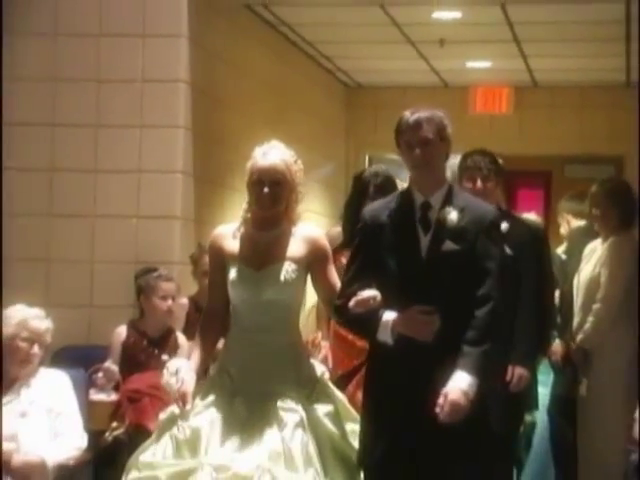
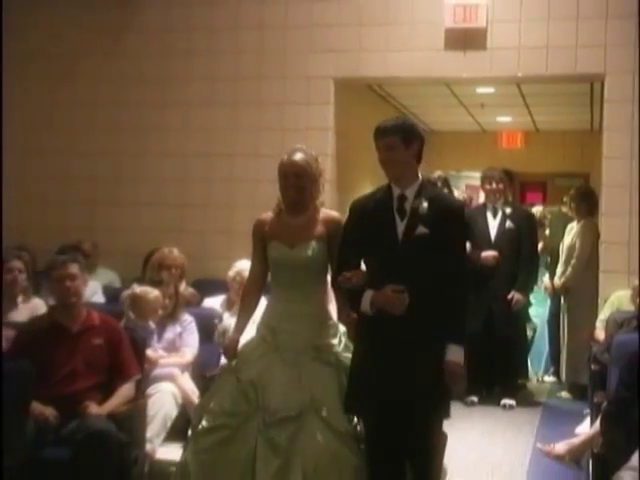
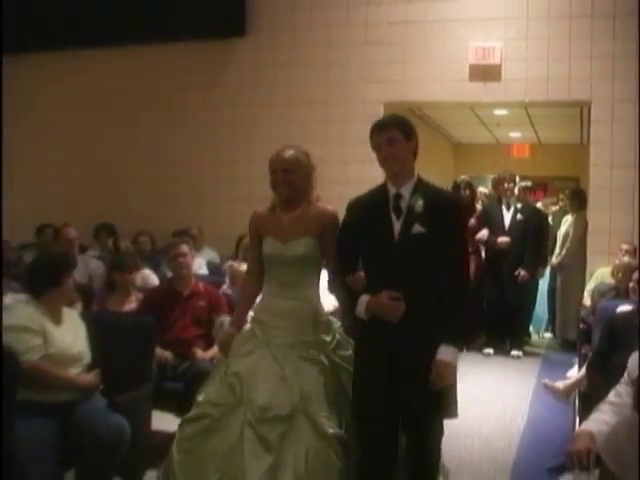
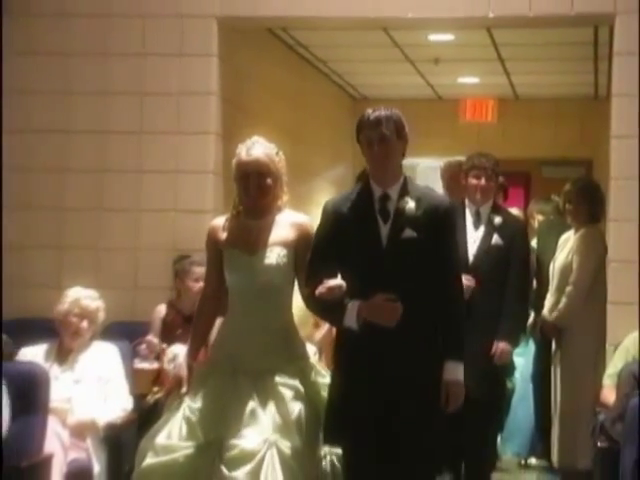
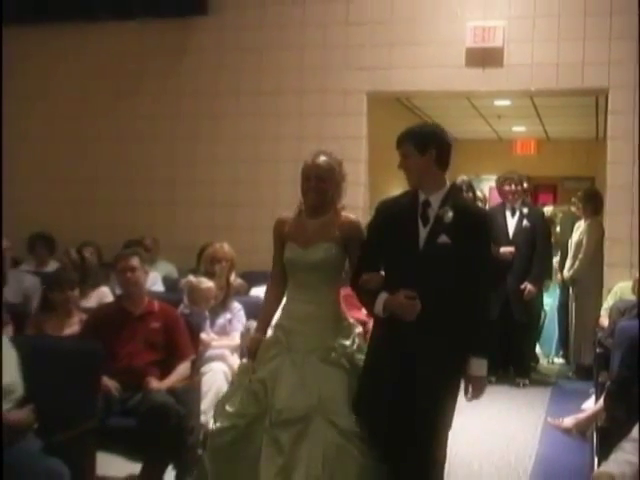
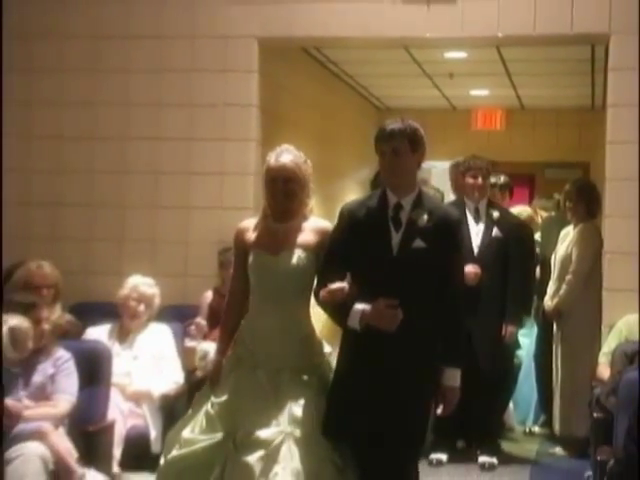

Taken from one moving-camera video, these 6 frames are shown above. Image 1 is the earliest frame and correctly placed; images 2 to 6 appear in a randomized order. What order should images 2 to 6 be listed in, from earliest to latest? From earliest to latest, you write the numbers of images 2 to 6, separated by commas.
4, 6, 2, 5, 3
